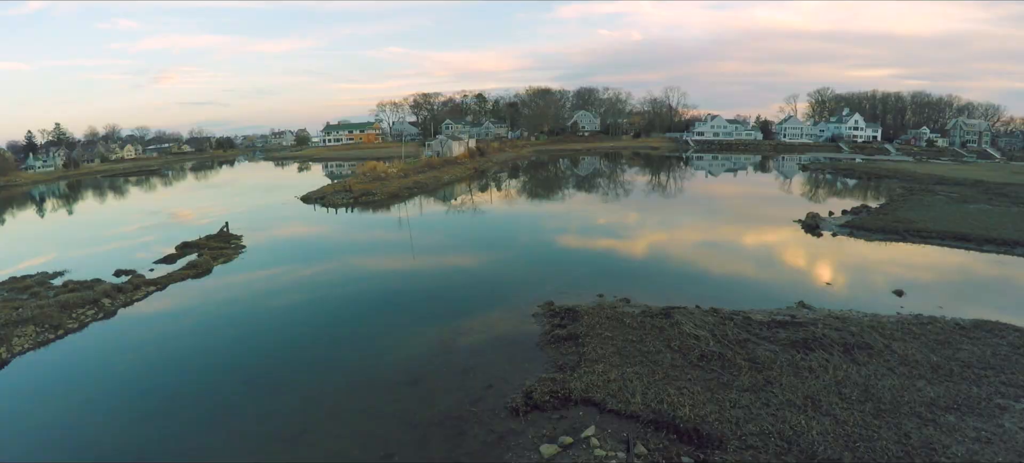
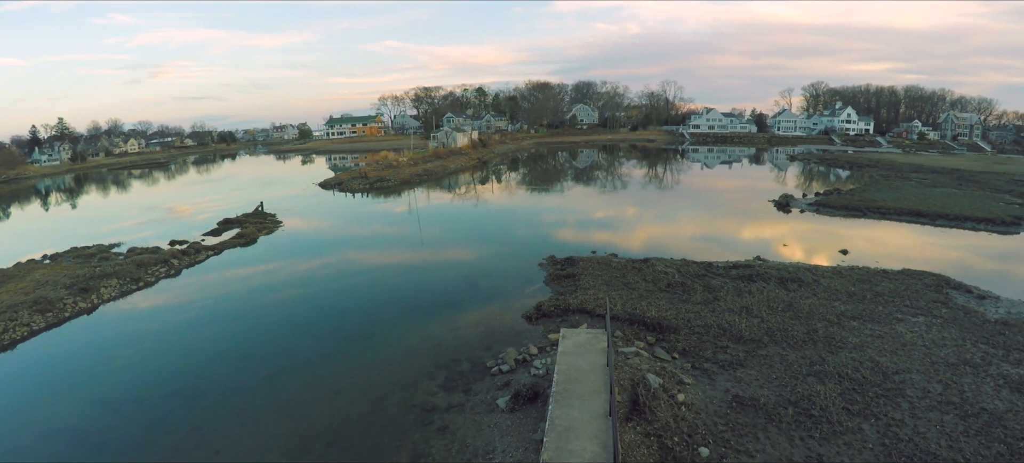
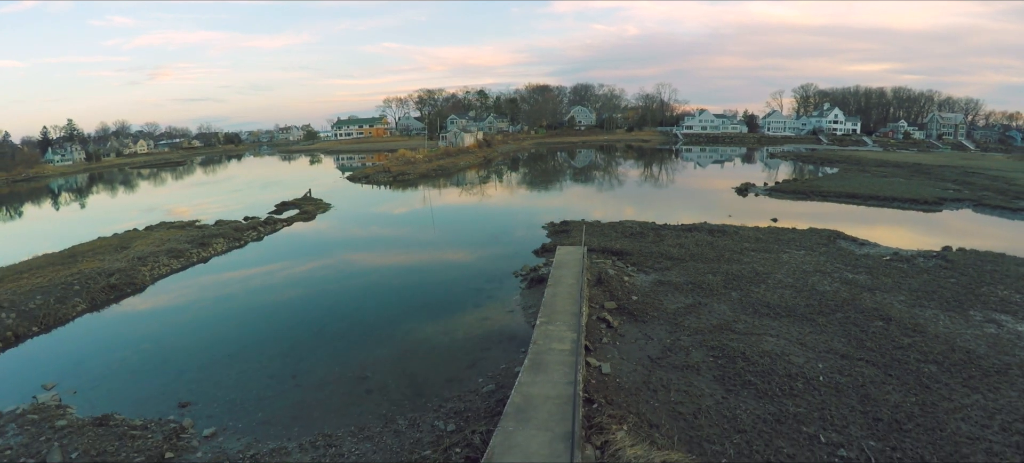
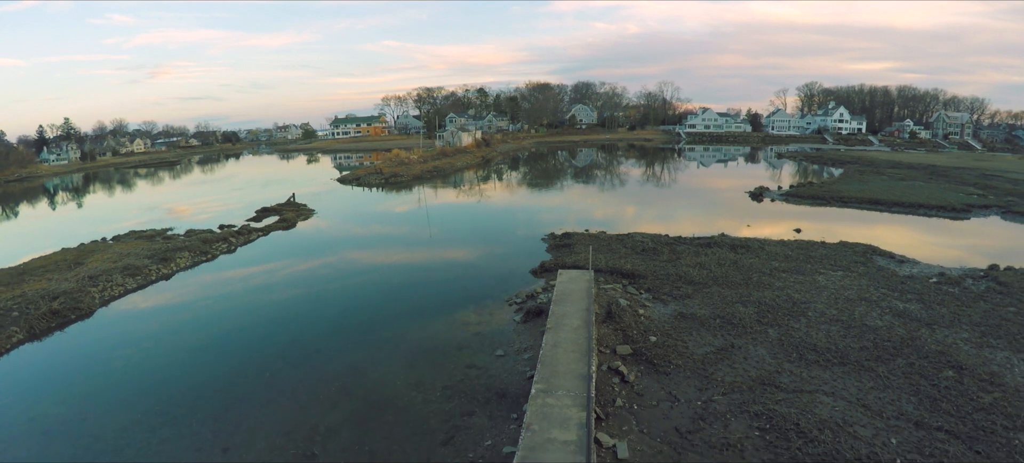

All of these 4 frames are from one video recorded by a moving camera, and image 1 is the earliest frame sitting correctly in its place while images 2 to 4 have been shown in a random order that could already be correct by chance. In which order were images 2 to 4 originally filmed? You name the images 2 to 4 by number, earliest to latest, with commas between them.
2, 4, 3
